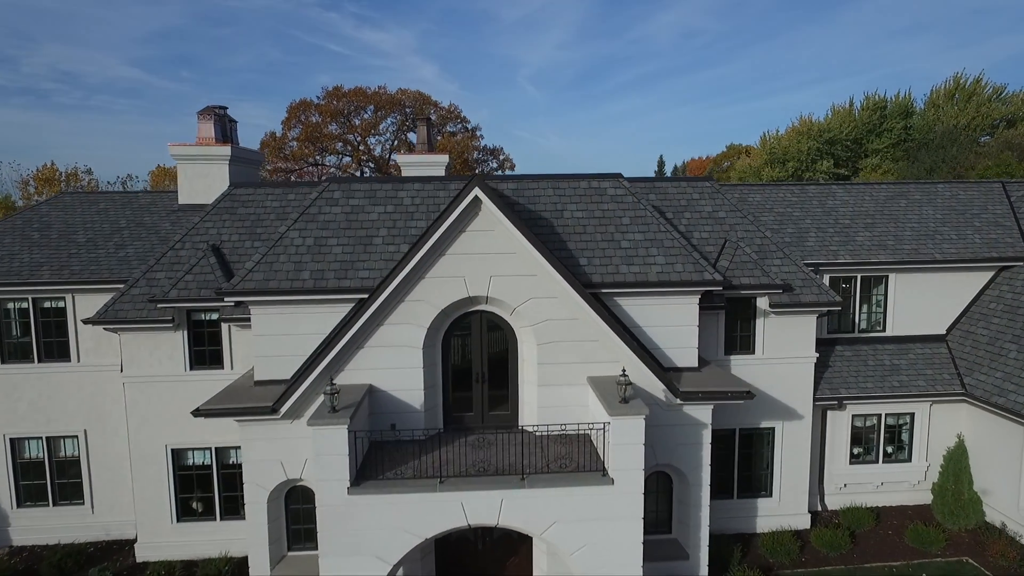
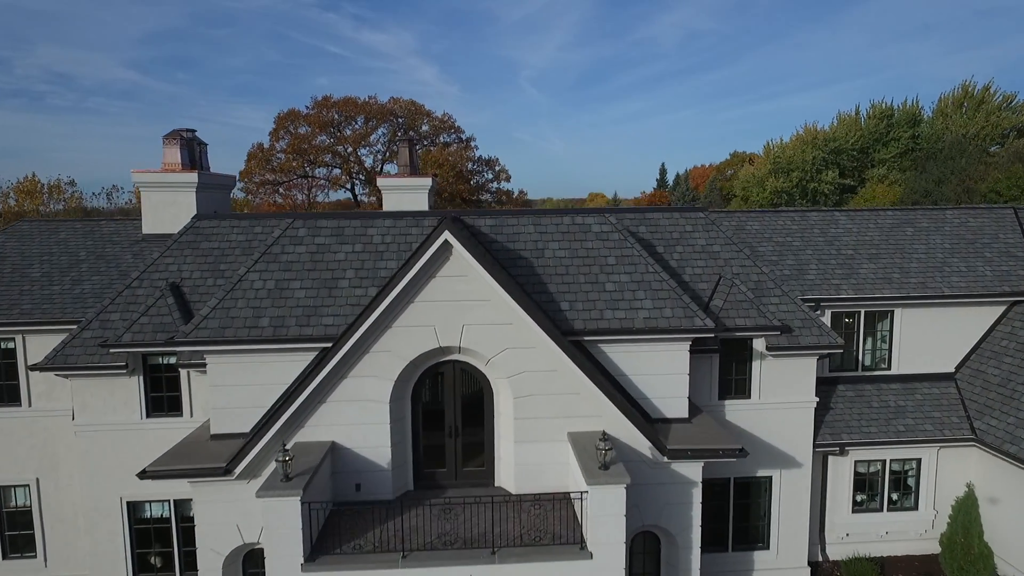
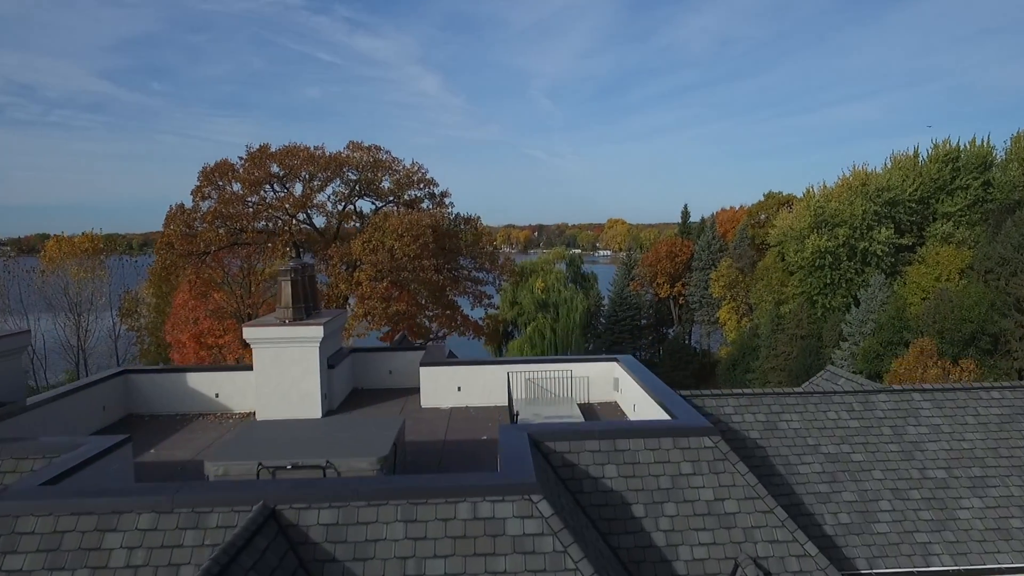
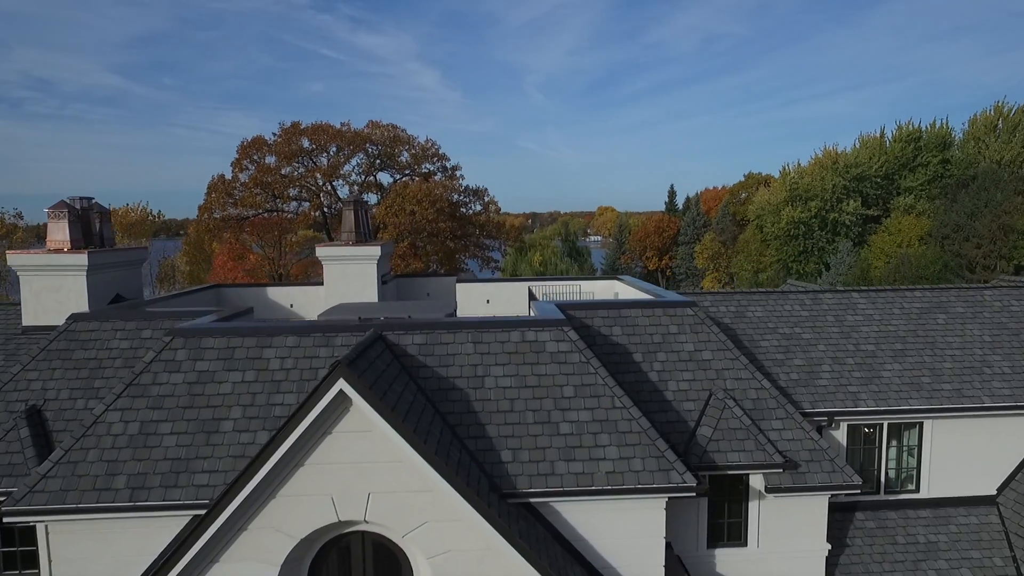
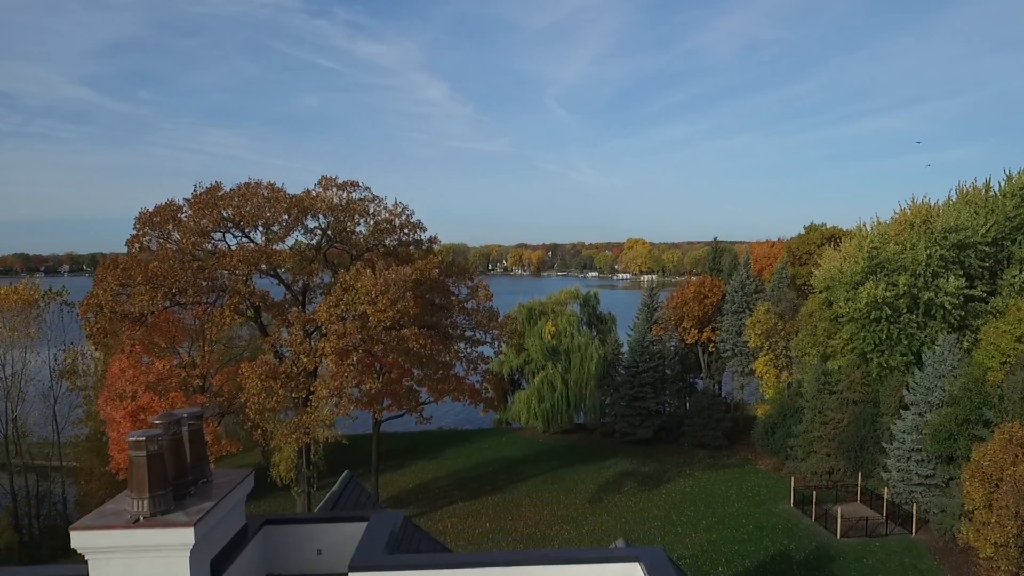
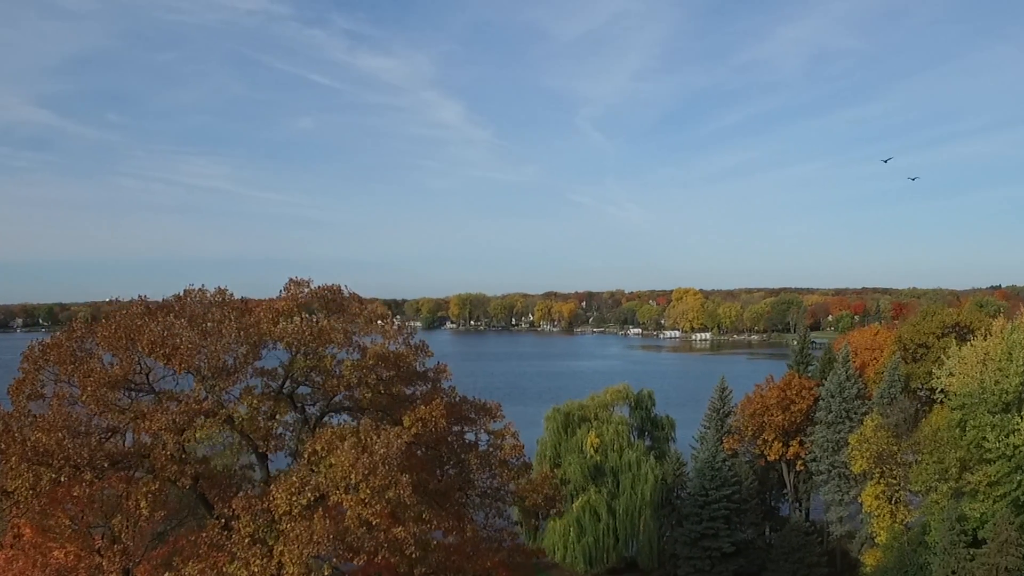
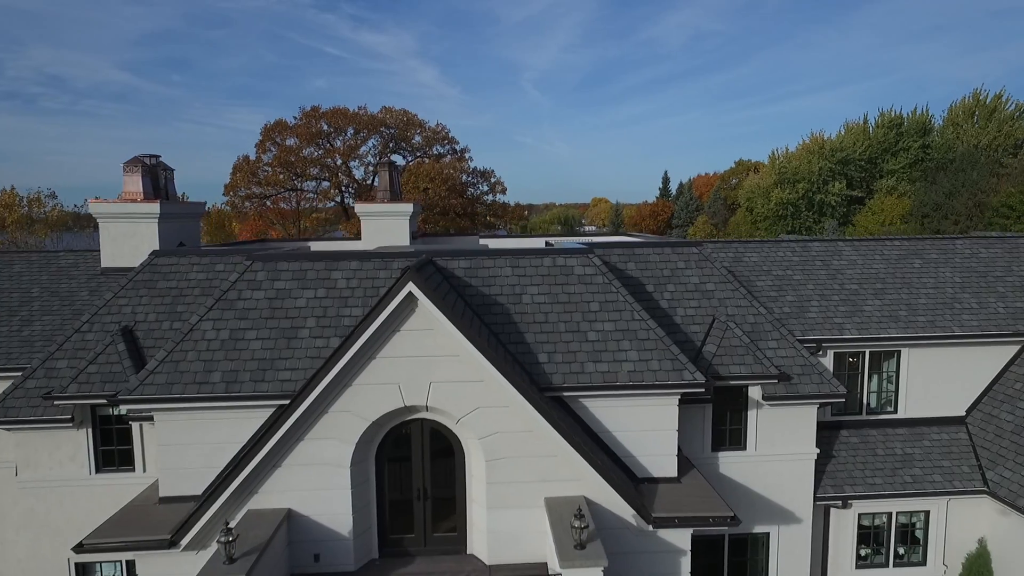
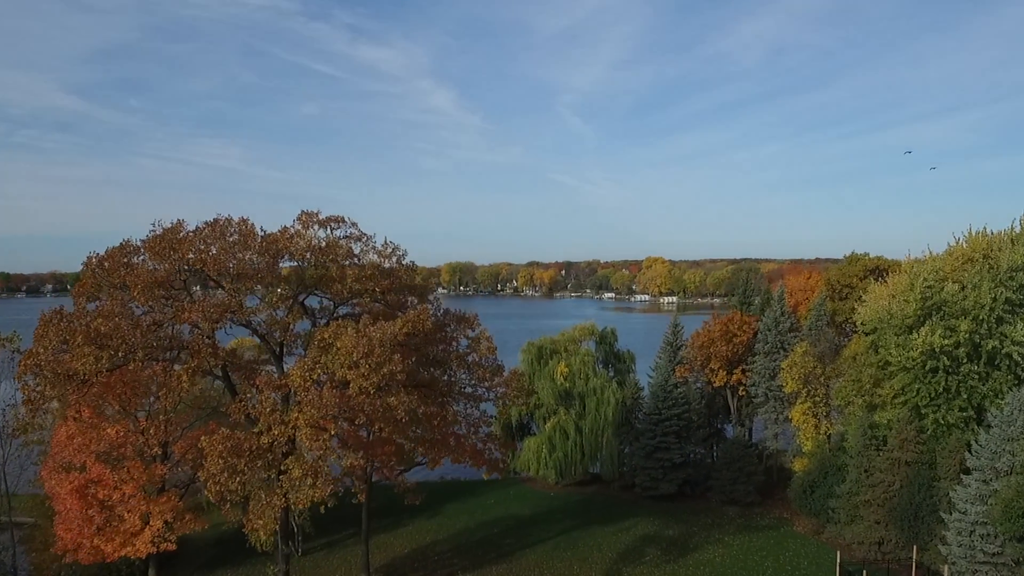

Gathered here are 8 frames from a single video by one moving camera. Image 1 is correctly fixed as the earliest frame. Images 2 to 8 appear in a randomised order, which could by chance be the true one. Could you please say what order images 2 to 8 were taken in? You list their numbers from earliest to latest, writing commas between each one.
2, 7, 4, 3, 5, 8, 6
